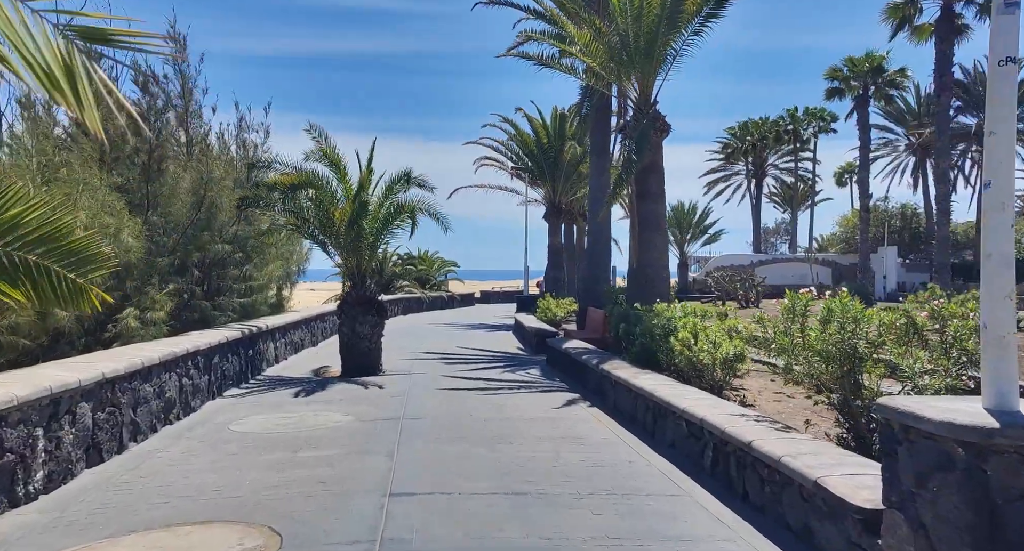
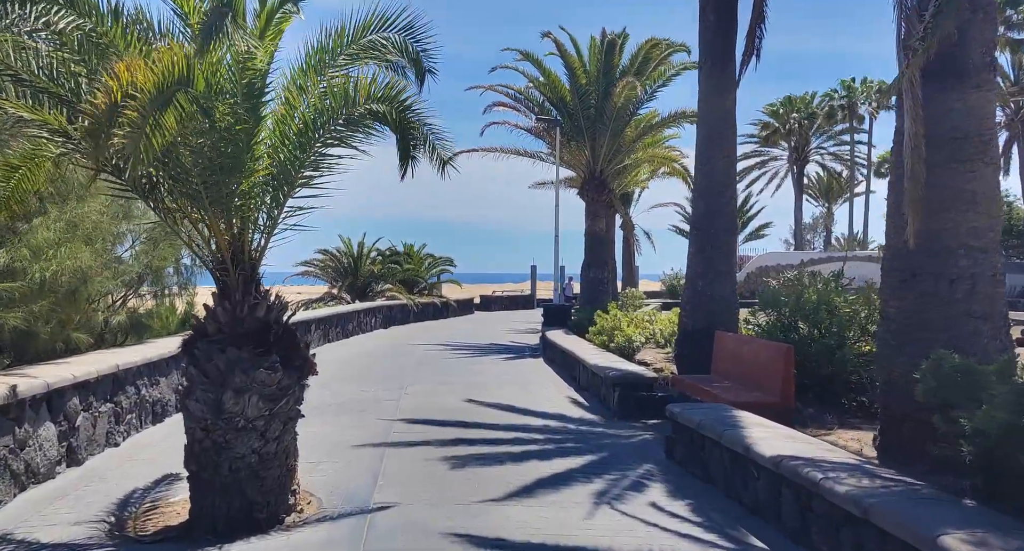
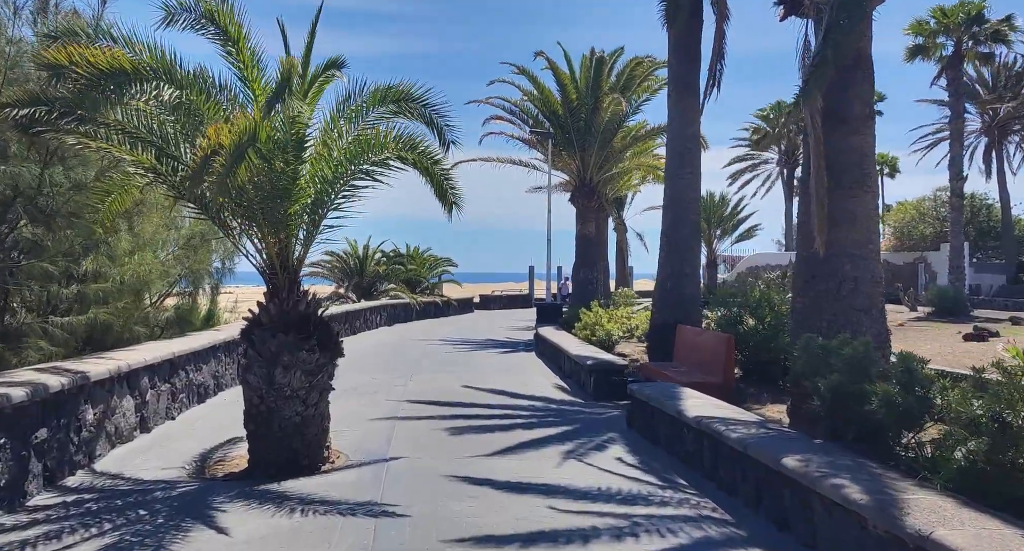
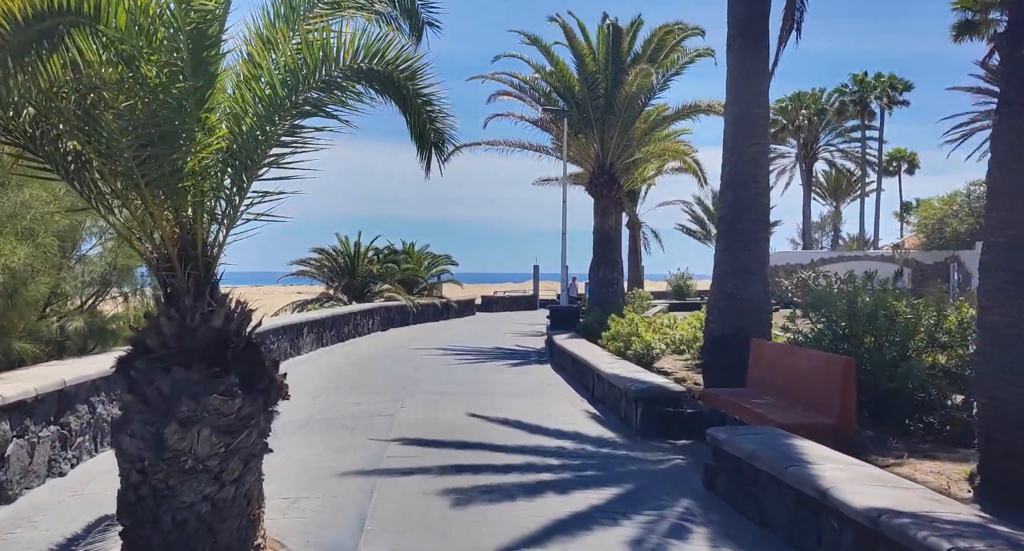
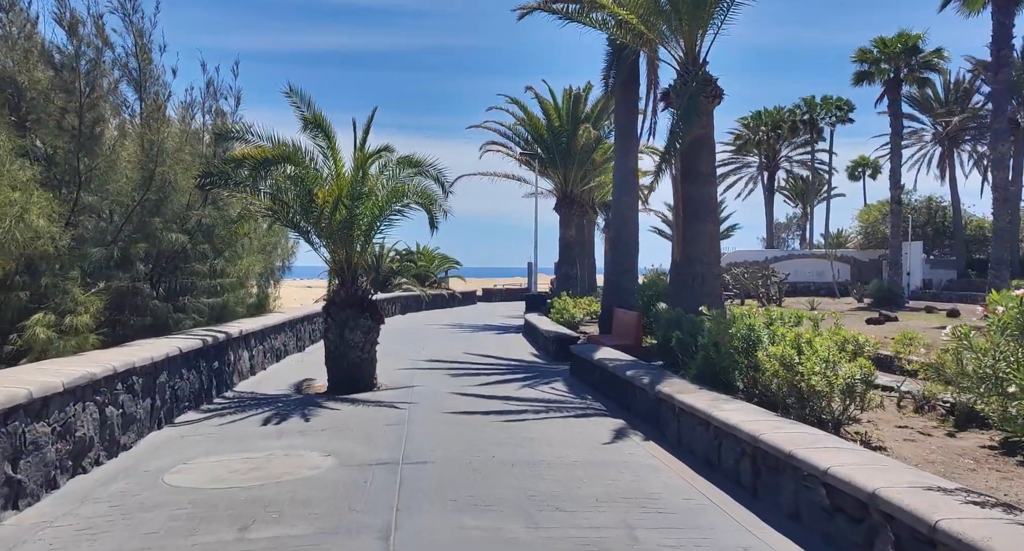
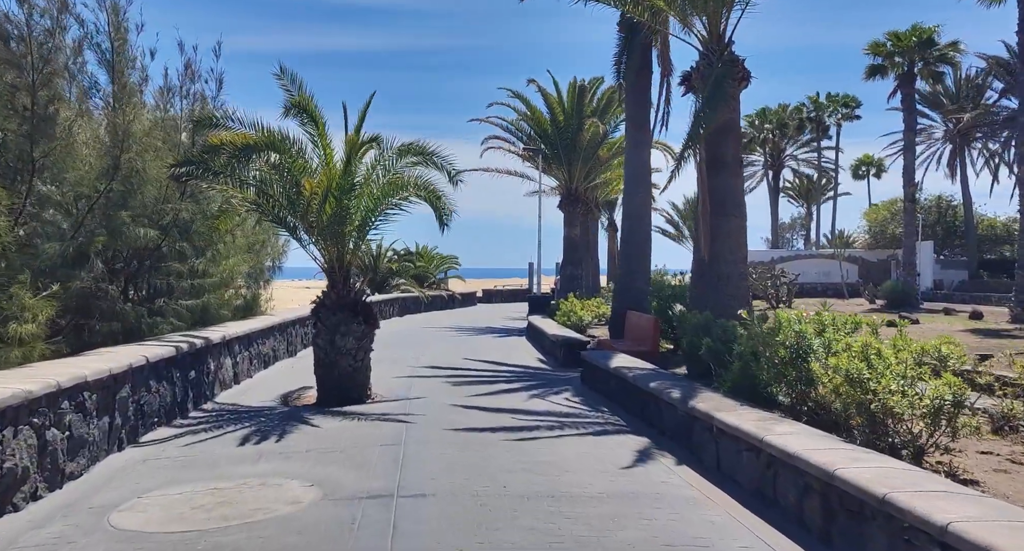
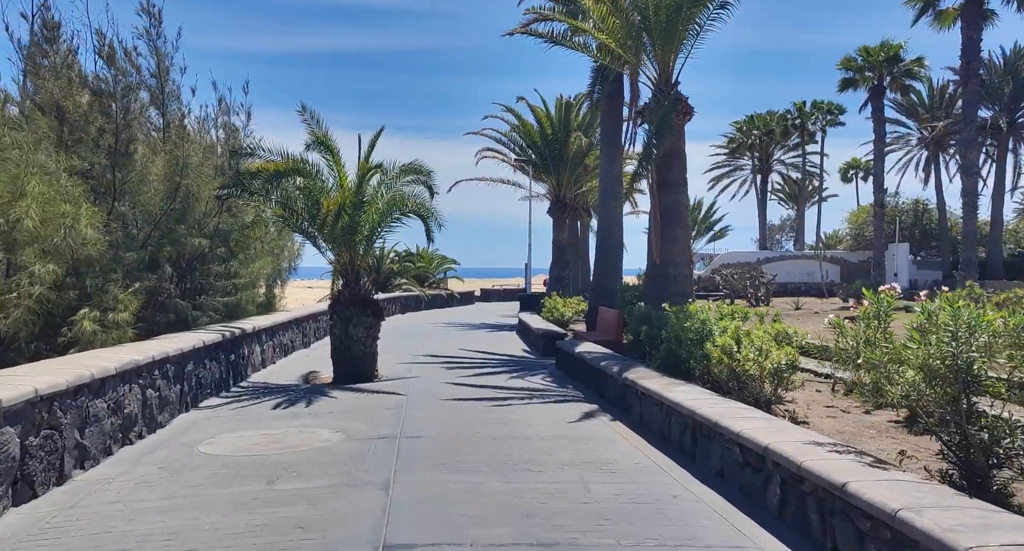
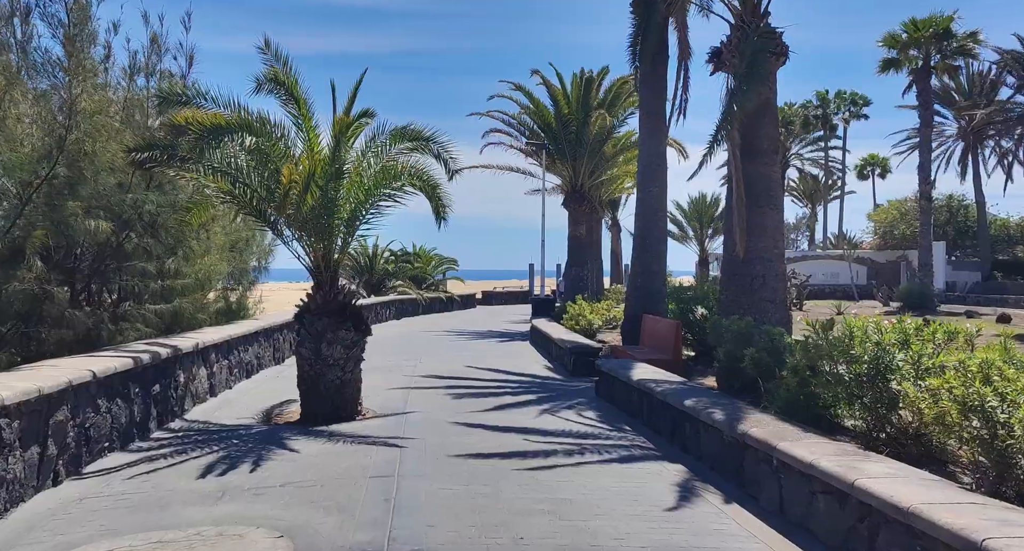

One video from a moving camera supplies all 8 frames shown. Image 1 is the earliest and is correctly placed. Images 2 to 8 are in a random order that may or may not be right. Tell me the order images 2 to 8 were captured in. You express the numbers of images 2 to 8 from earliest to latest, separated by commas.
7, 5, 6, 8, 3, 2, 4
